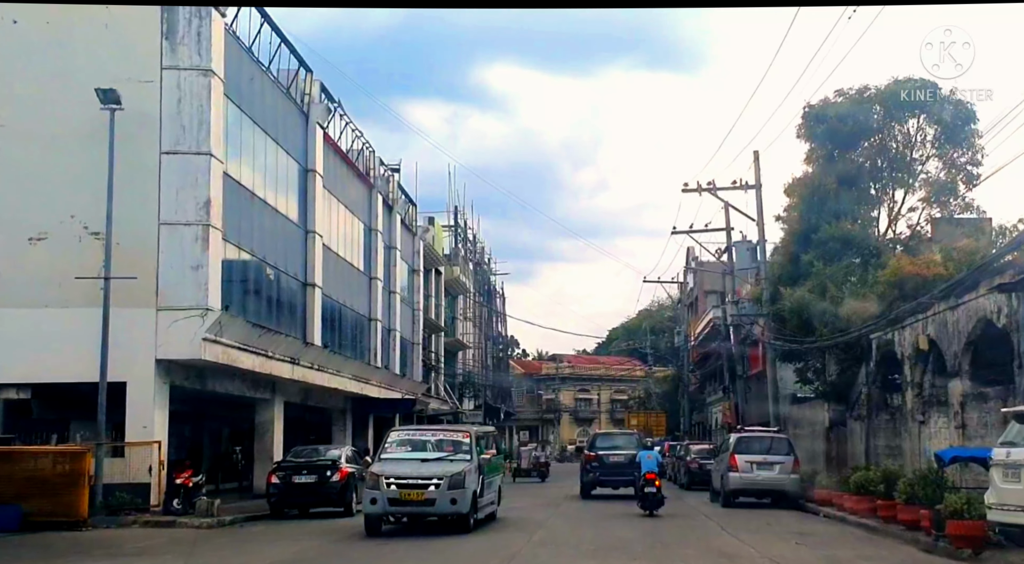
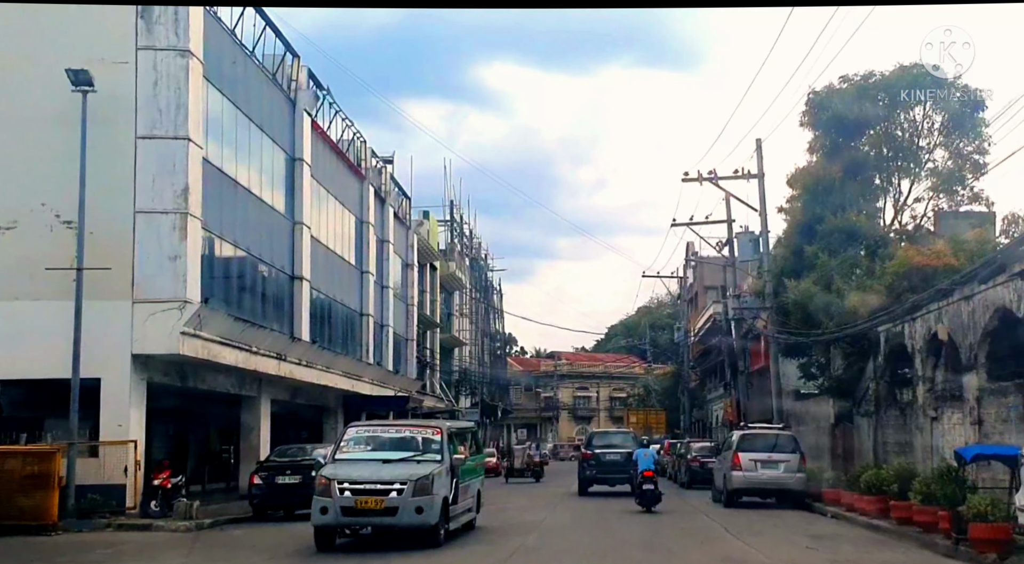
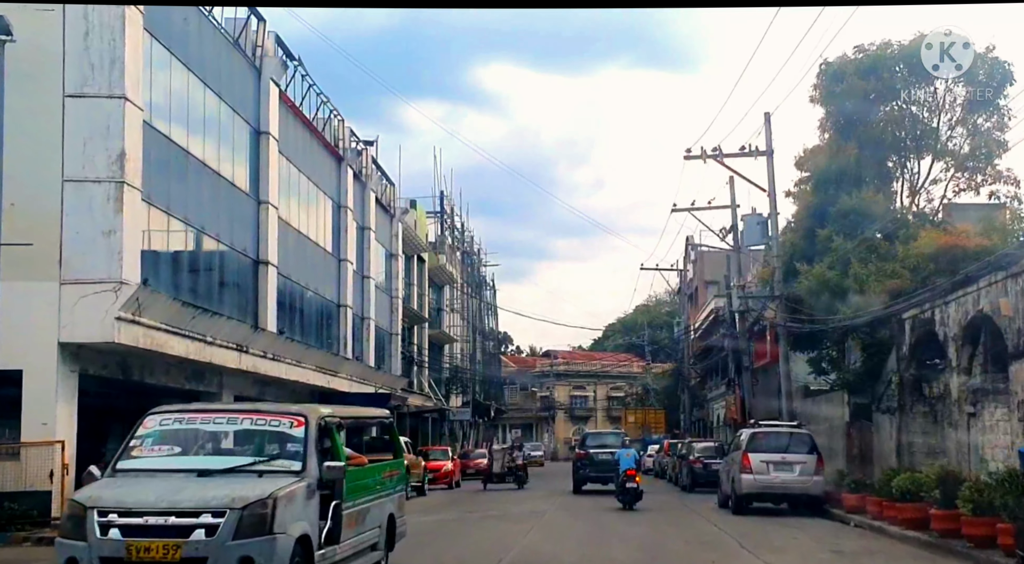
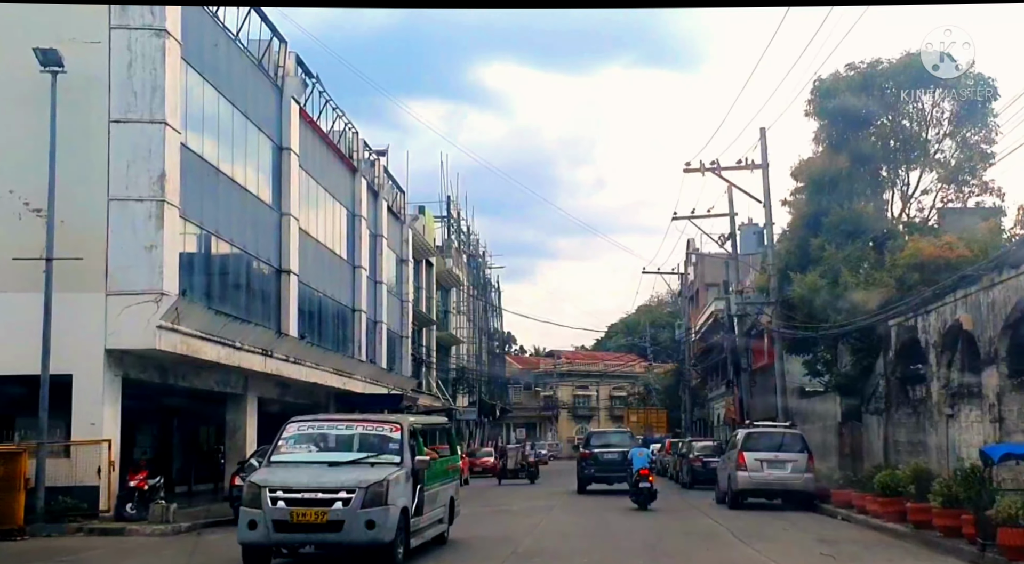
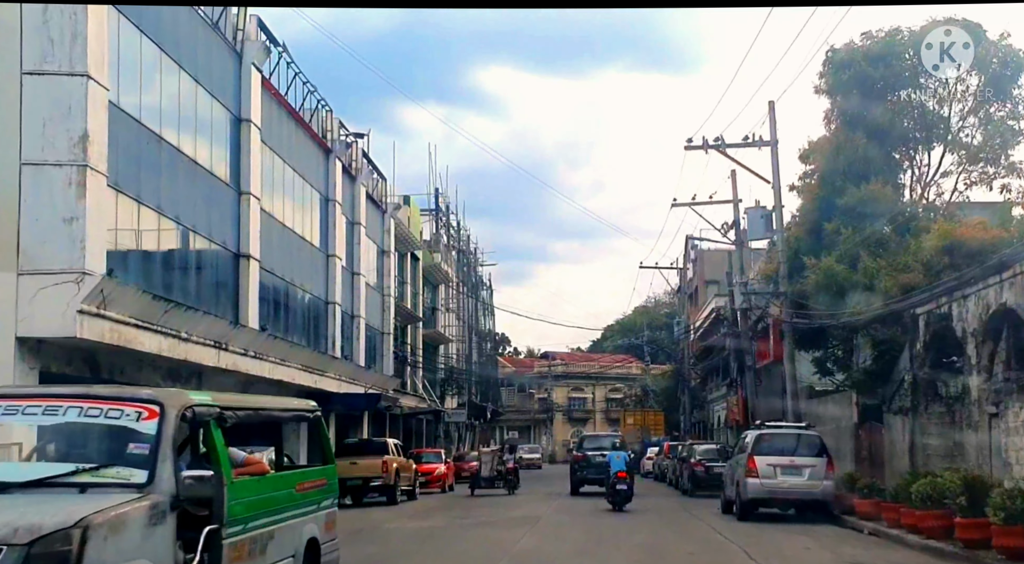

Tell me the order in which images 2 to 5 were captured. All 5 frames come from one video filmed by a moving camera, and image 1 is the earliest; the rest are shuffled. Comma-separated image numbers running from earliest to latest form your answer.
2, 4, 3, 5
